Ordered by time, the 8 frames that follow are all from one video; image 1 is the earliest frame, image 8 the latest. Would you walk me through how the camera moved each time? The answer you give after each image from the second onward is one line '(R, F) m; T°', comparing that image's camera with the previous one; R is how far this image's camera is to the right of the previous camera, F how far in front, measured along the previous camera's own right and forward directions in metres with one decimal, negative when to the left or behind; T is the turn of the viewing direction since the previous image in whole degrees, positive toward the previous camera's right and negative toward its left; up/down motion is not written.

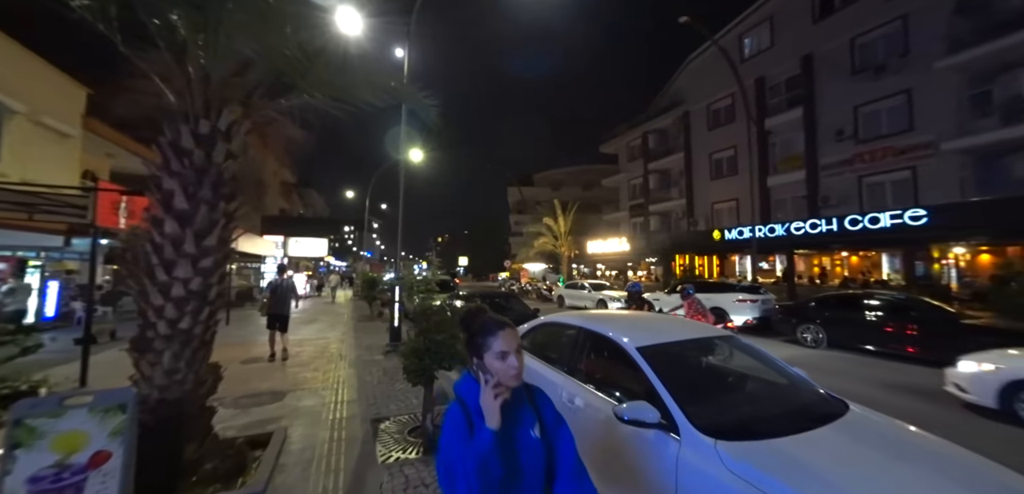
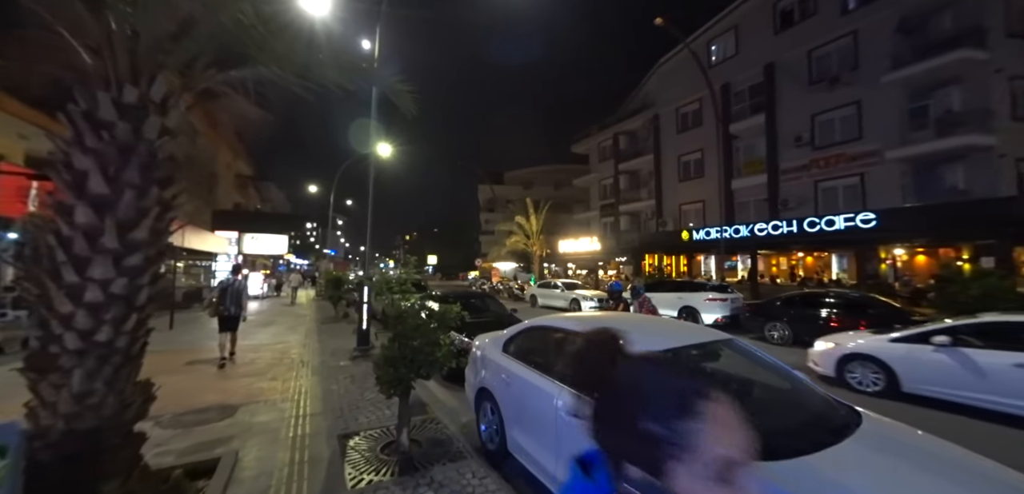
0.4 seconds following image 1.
(-0.2, +0.5) m; +4°
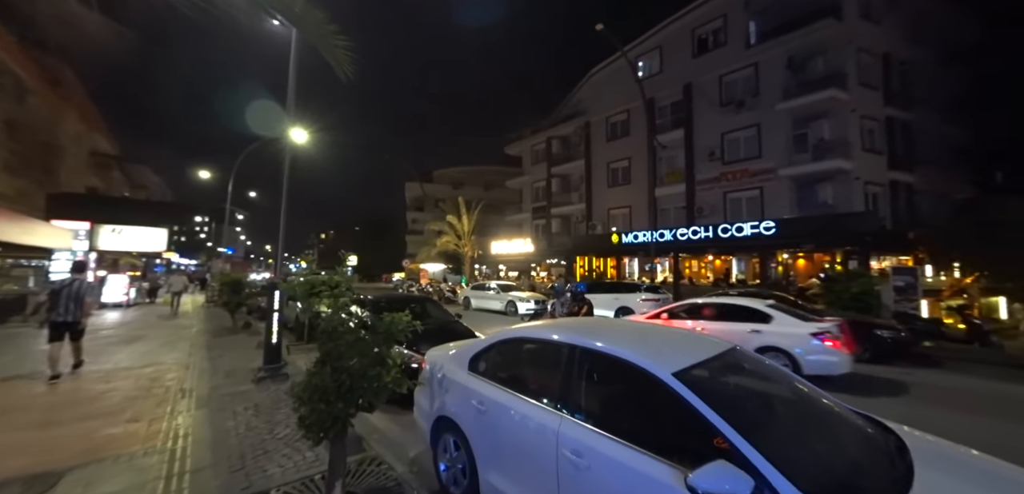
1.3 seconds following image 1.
(-0.5, +1.2) m; +11°
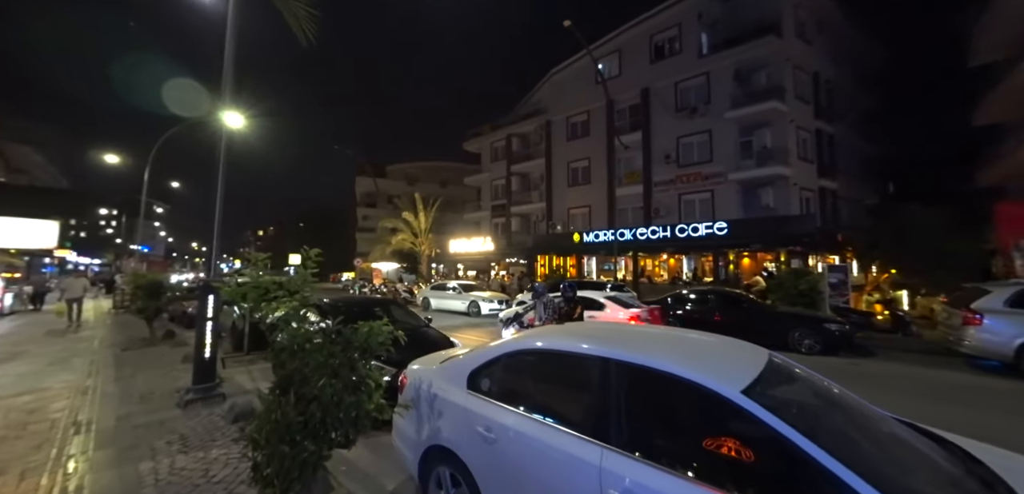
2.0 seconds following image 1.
(-0.5, +0.8) m; +6°
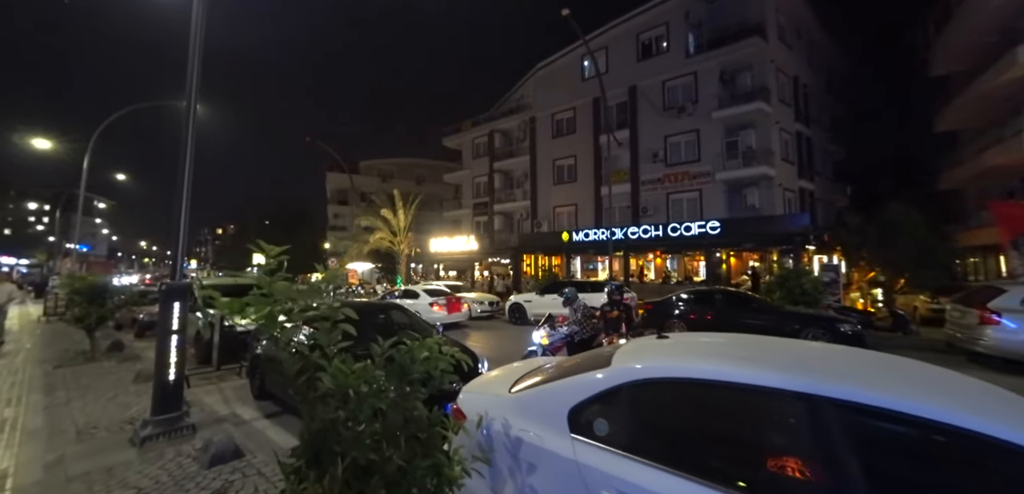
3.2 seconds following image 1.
(-0.8, +1.0) m; +4°
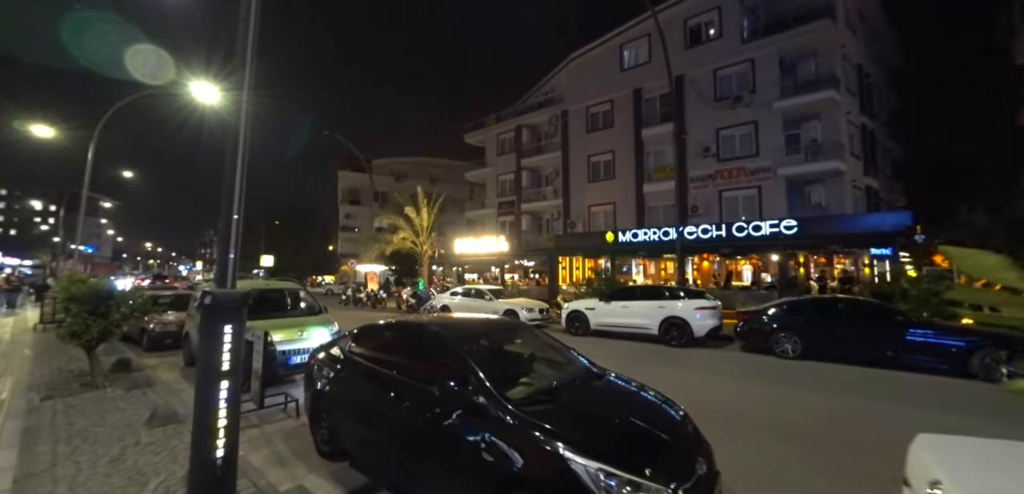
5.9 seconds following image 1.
(-1.9, +1.9) m; 0°
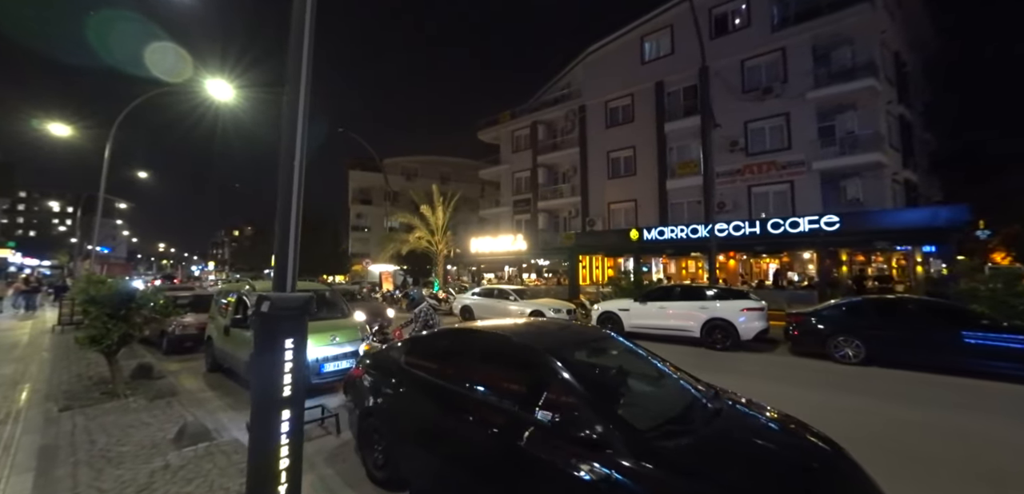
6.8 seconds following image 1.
(-0.7, +0.6) m; -1°
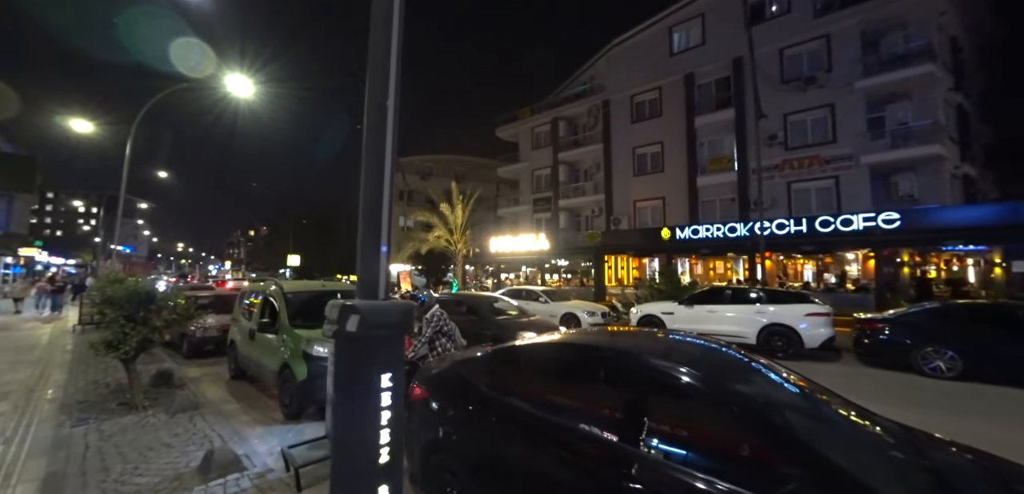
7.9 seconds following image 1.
(-0.7, +0.8) m; -2°
